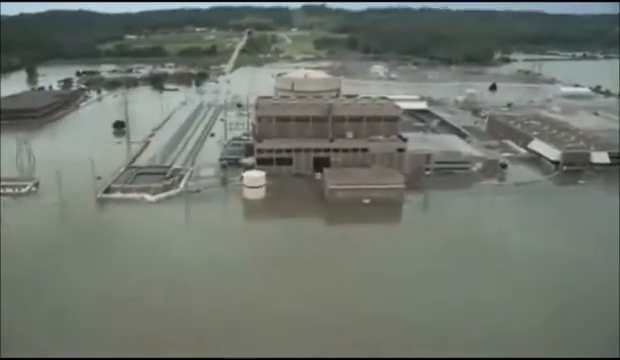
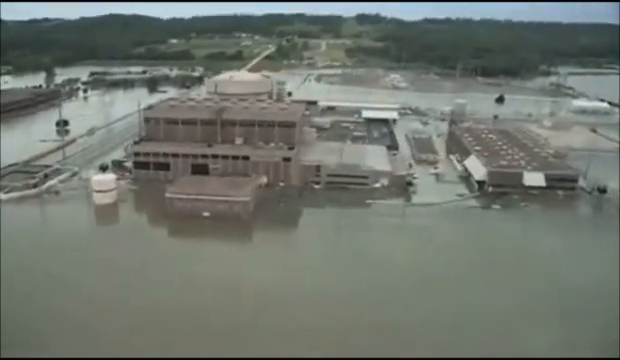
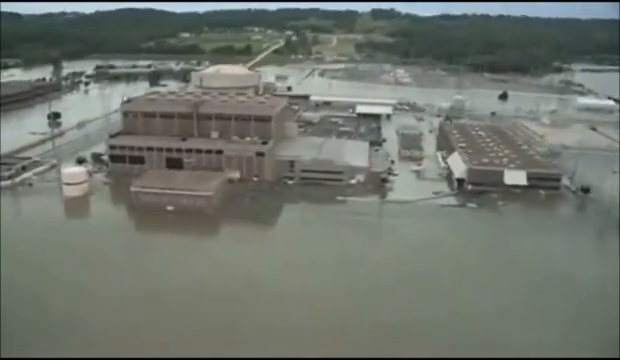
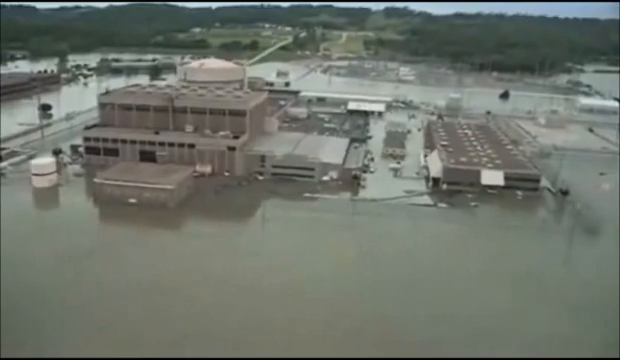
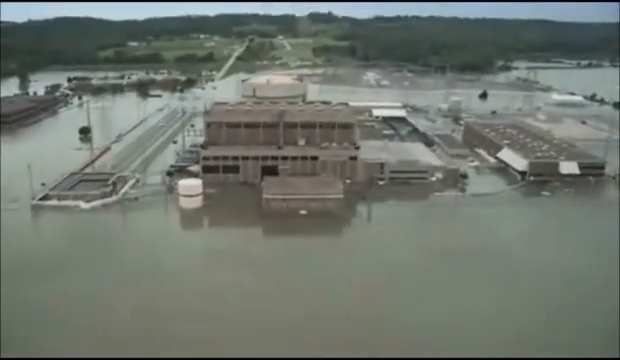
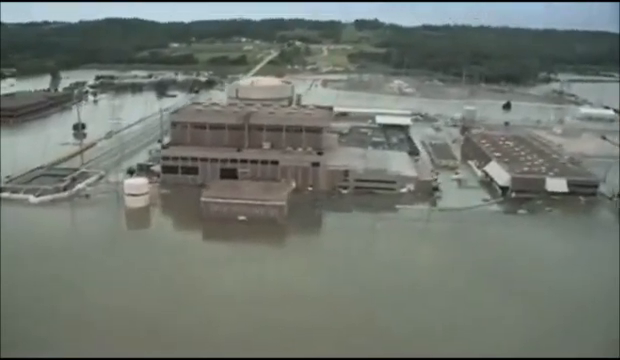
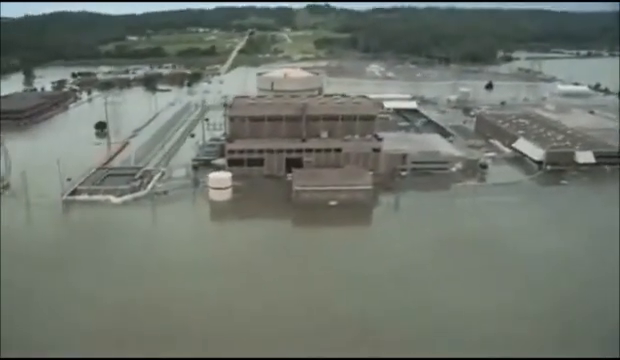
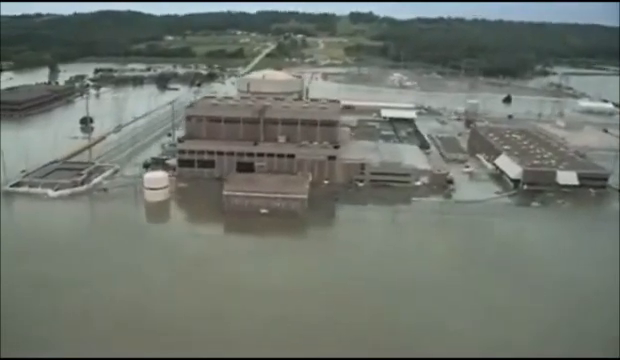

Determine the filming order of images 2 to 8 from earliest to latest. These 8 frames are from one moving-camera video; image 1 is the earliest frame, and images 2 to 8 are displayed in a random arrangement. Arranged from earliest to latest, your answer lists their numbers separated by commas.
7, 5, 8, 6, 2, 3, 4
